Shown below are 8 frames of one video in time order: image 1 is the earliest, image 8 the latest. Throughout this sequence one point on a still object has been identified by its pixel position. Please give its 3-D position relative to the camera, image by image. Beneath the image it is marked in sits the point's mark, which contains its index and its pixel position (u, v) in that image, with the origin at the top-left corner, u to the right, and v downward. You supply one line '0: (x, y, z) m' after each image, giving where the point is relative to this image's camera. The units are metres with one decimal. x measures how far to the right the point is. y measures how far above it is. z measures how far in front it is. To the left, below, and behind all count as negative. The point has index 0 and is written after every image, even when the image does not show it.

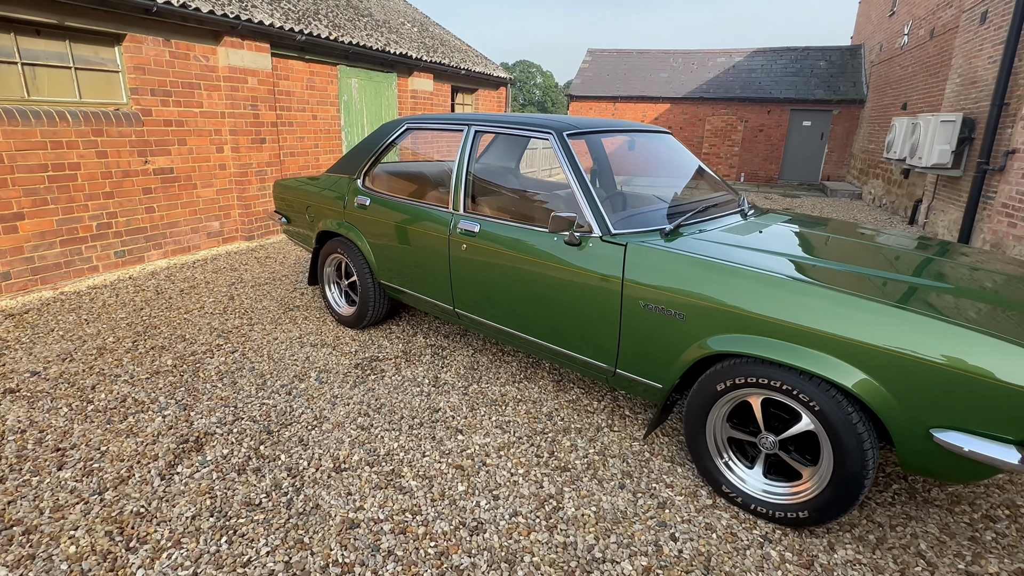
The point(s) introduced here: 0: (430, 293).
0: (-0.5, 0.0, +3.5) m
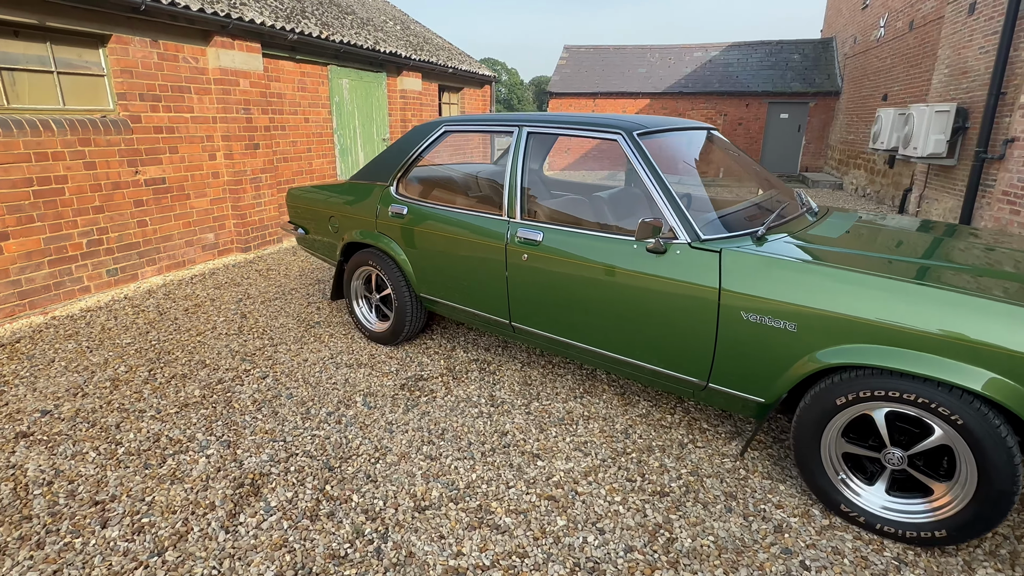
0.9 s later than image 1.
0: (-0.2, -0.1, +3.3) m
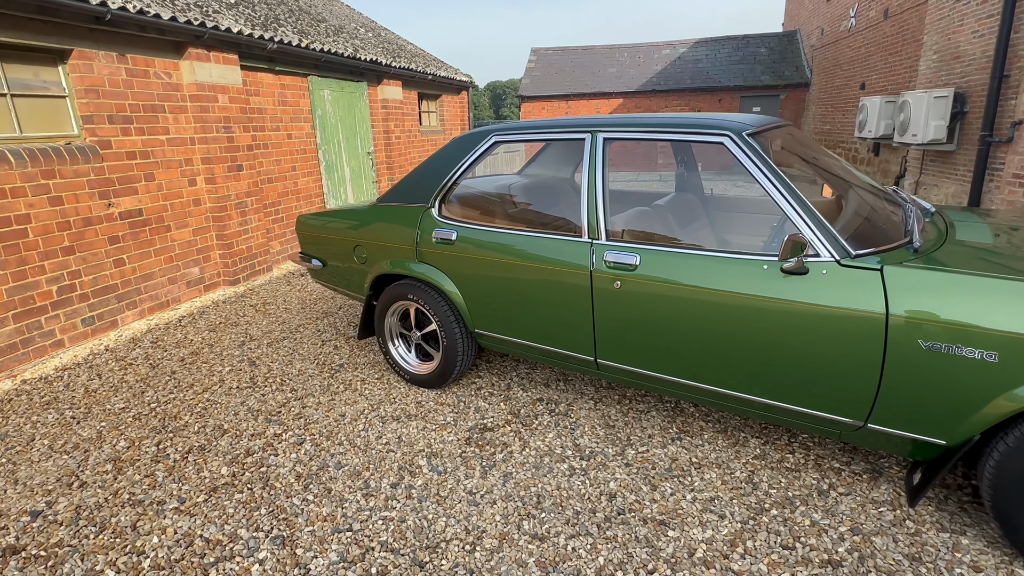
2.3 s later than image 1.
0: (+0.2, -0.3, +2.8) m
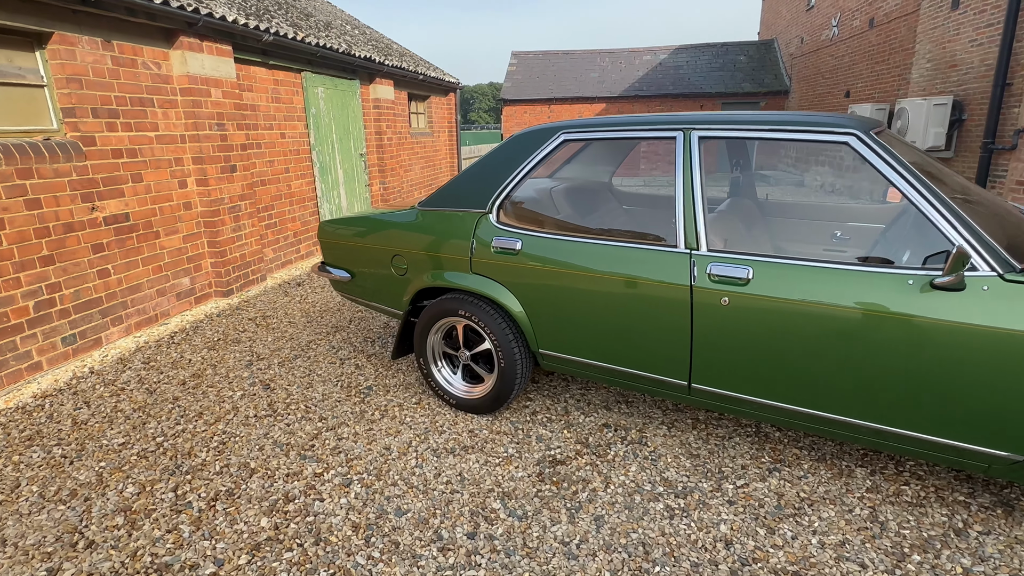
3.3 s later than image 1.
0: (+0.5, -0.3, +2.5) m
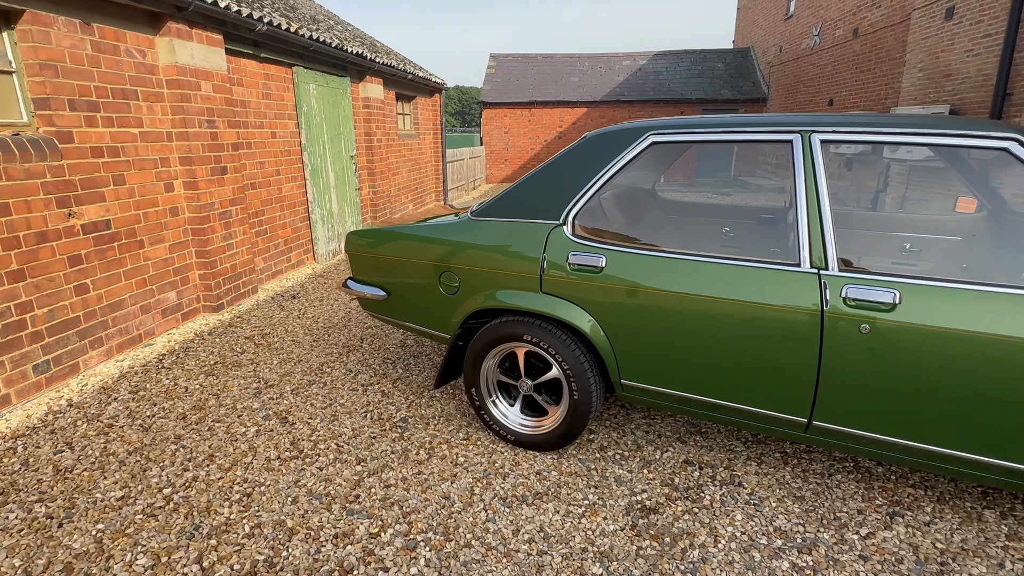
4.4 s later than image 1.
0: (+0.9, -0.4, +2.2) m
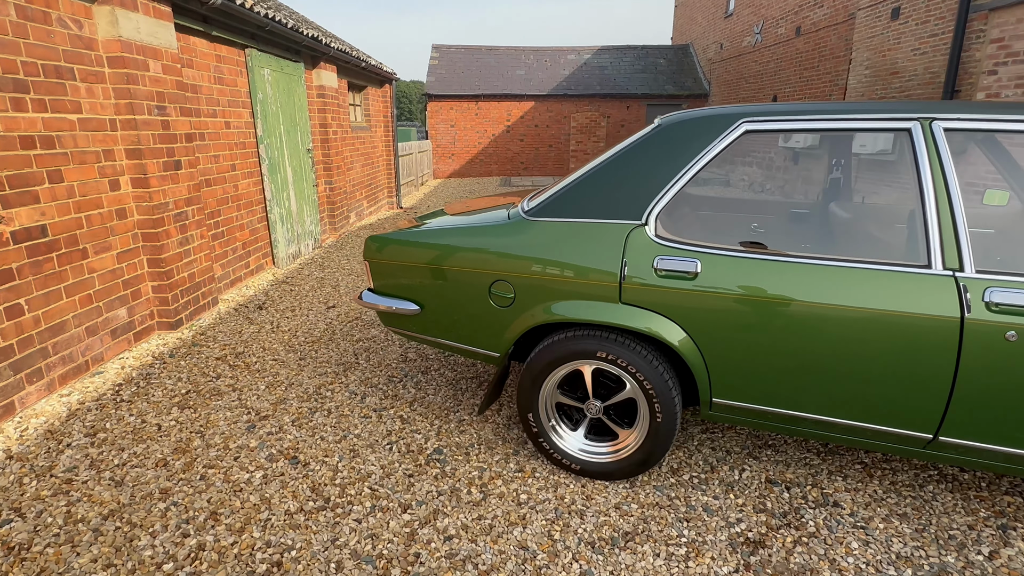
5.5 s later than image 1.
0: (+1.2, -0.5, +2.0) m
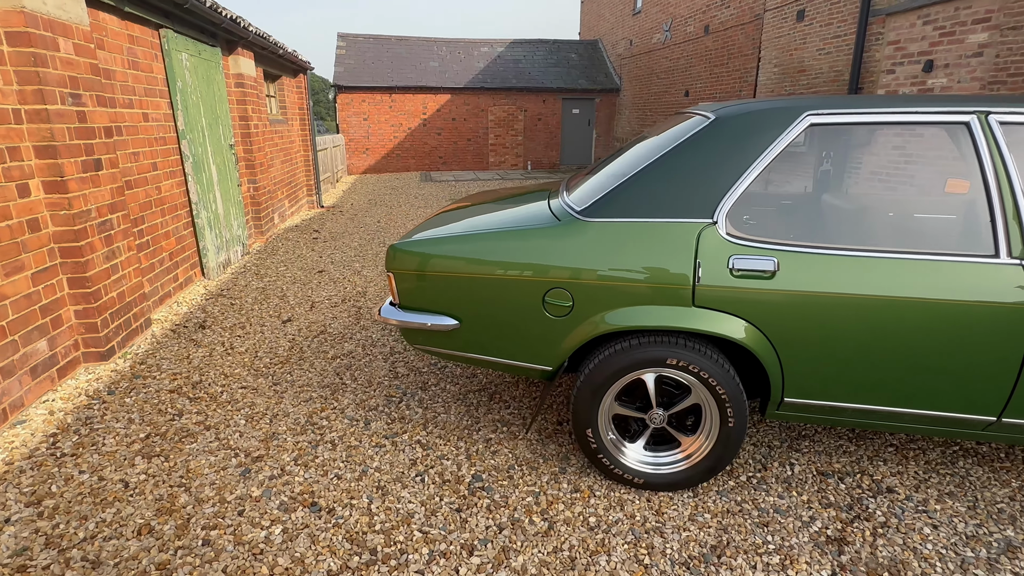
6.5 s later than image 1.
0: (+1.4, -0.4, +2.1) m
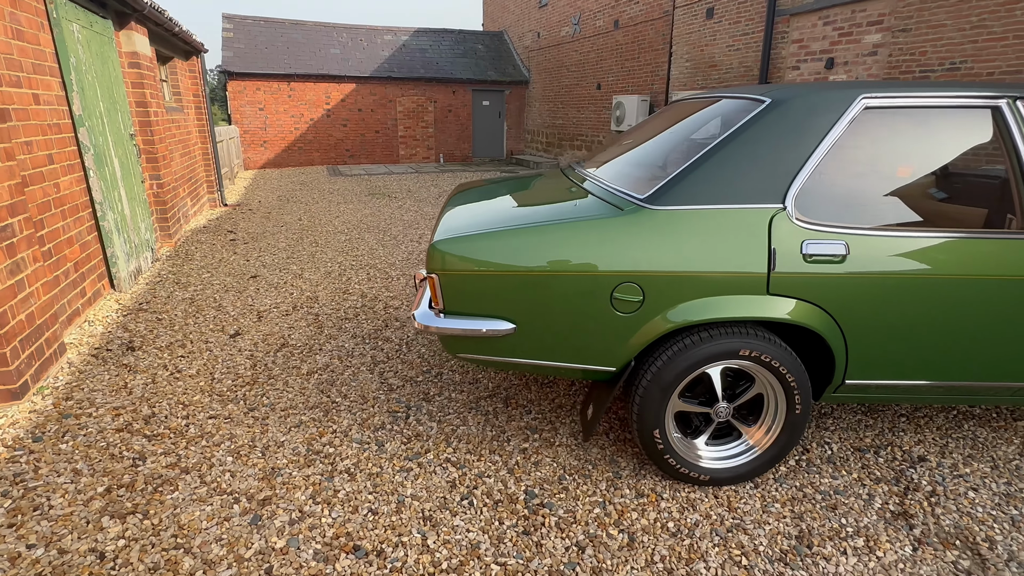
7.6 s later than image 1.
0: (+1.7, -0.3, +2.1) m
